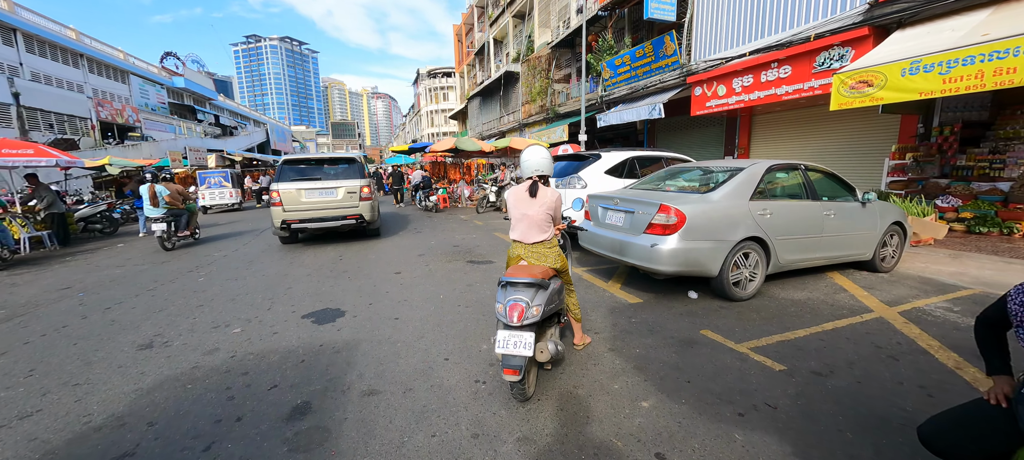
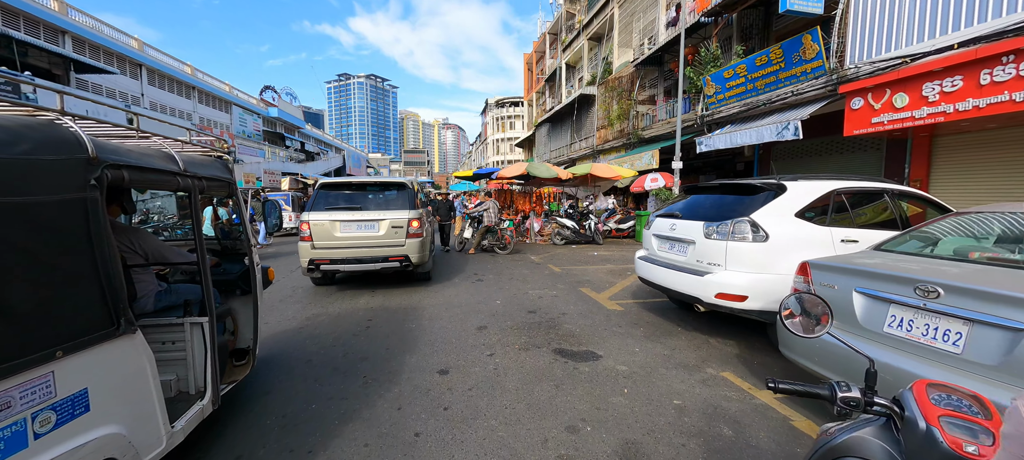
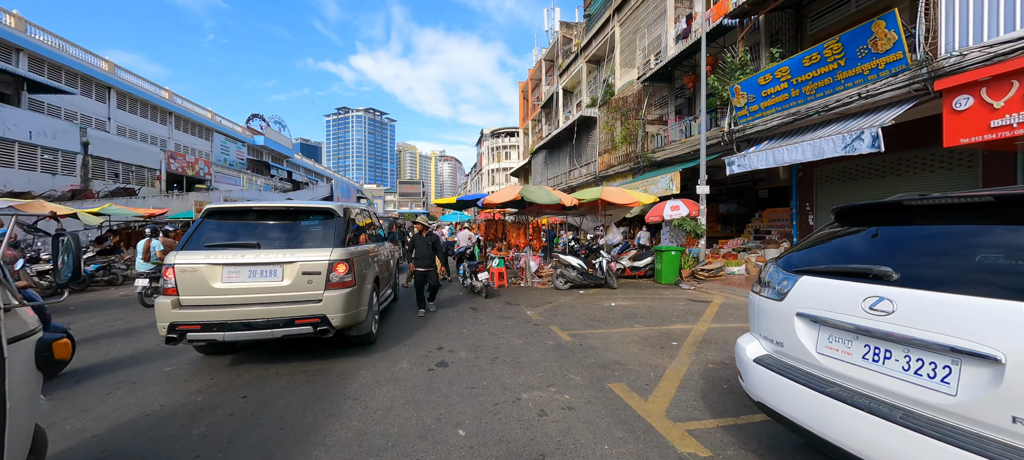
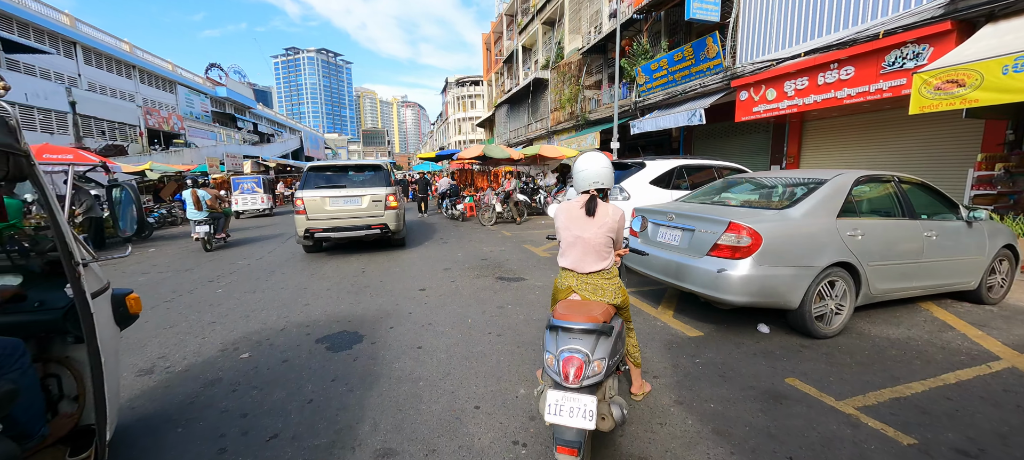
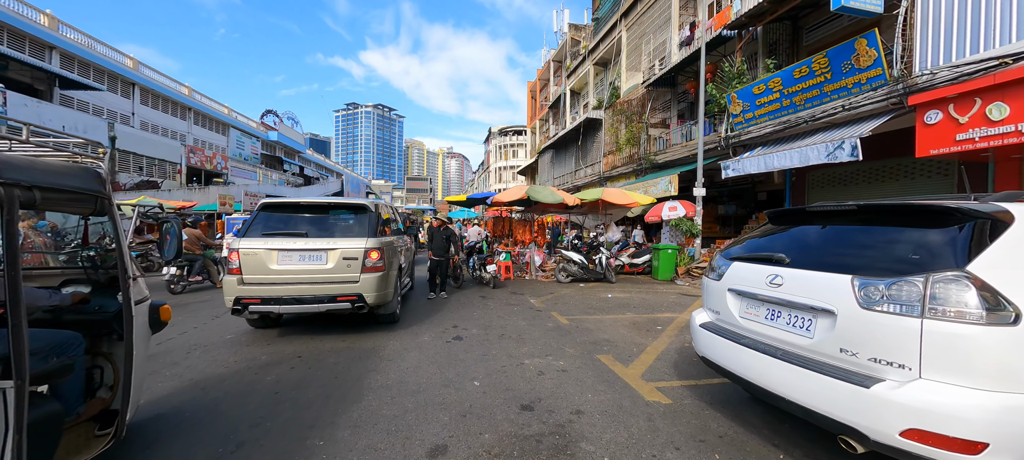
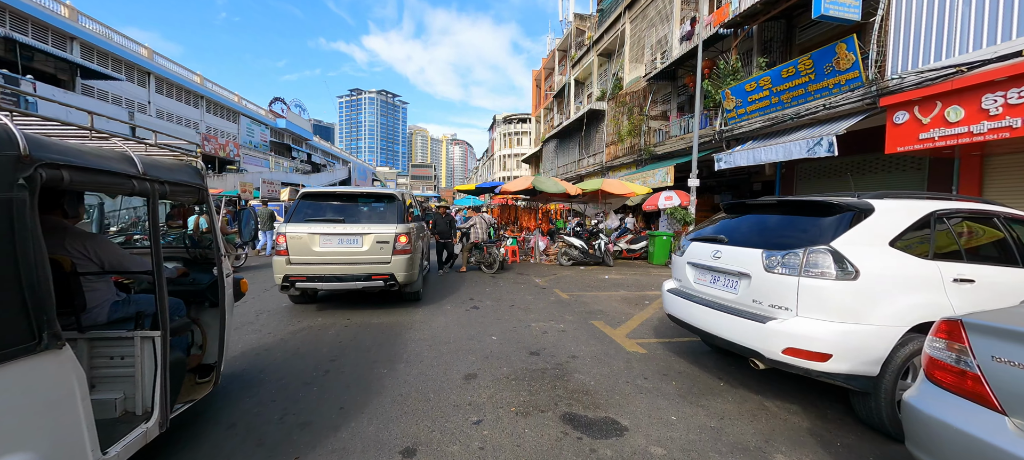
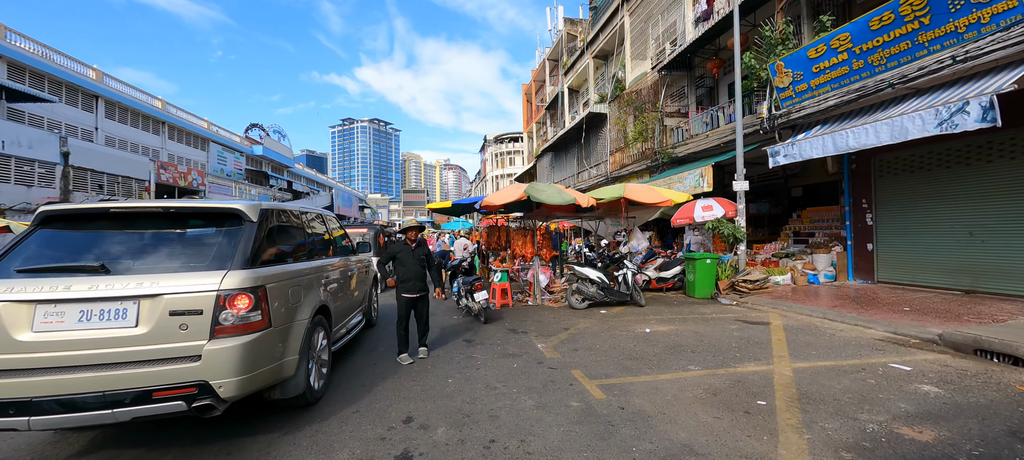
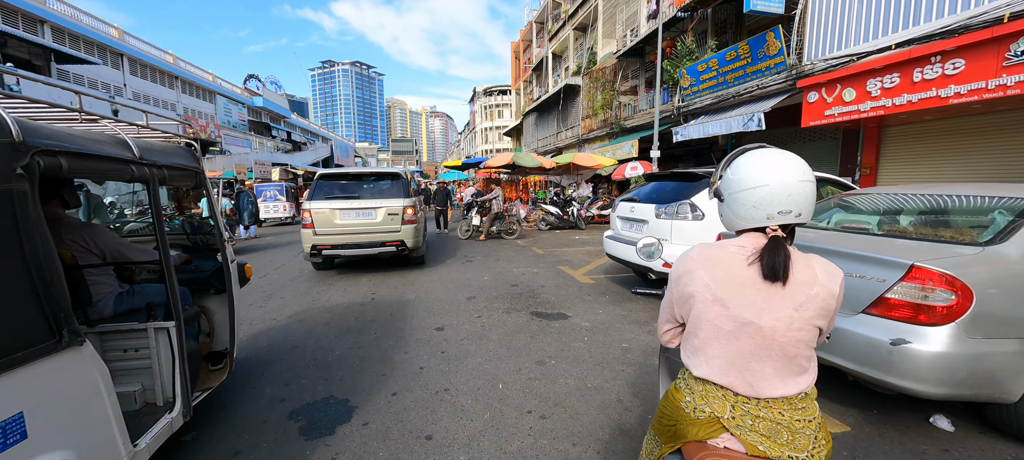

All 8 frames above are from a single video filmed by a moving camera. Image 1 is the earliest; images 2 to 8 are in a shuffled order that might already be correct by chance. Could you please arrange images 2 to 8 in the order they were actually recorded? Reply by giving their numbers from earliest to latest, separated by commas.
4, 8, 2, 6, 5, 3, 7
